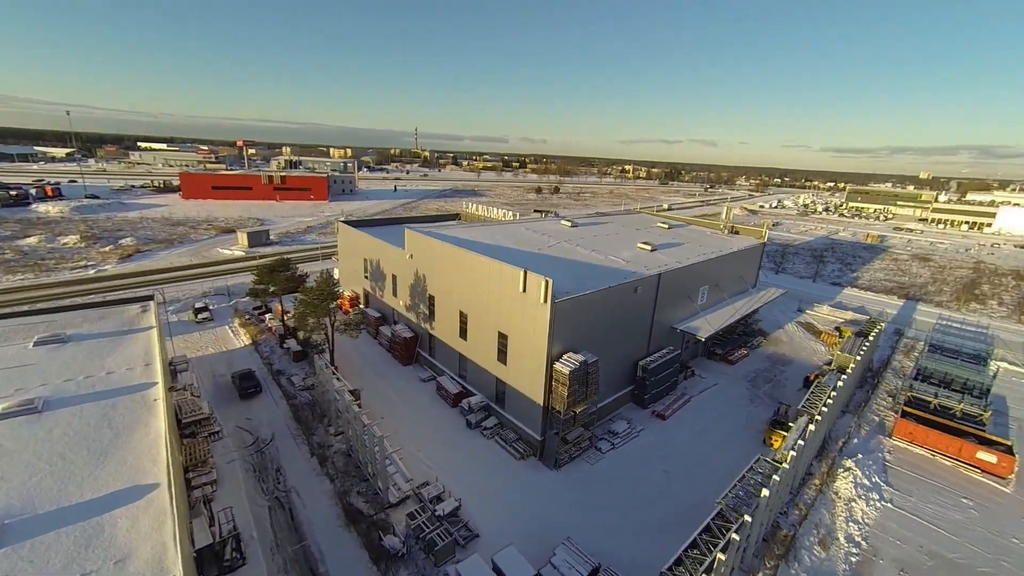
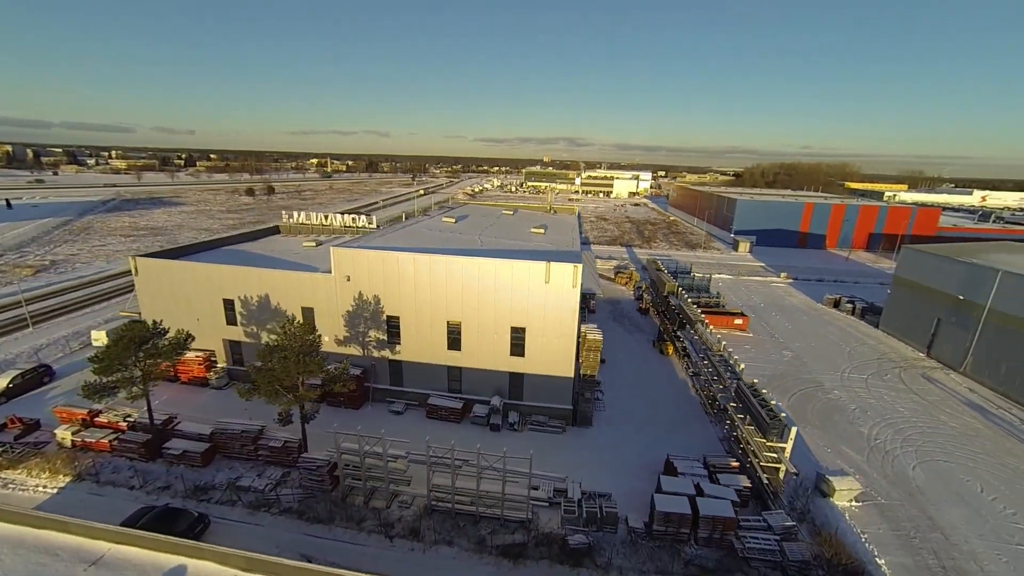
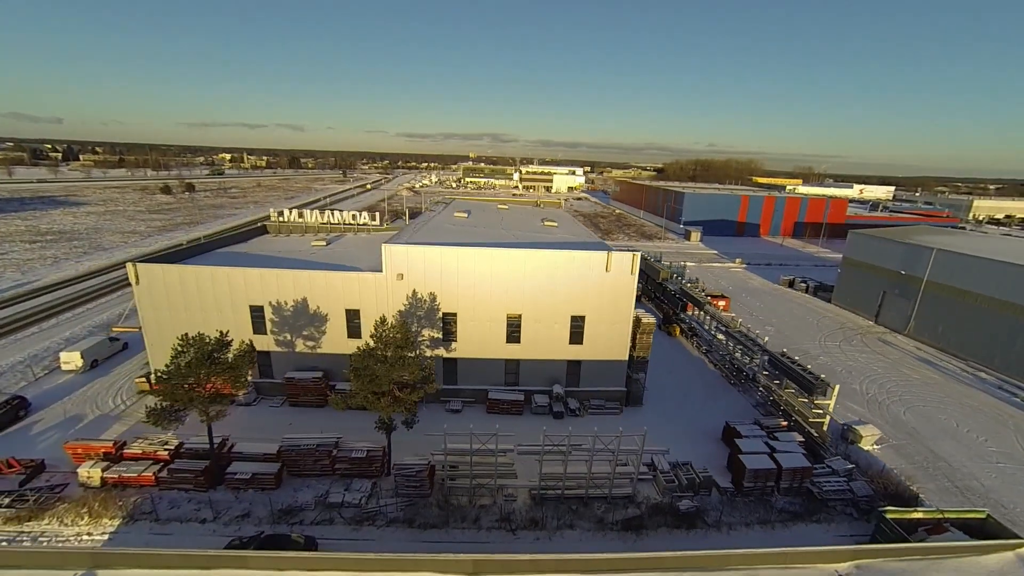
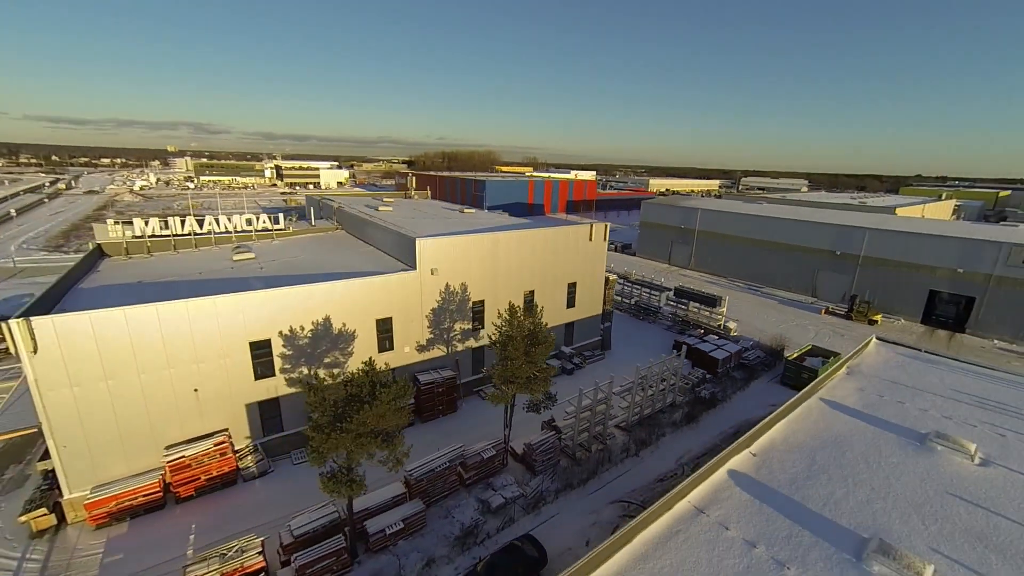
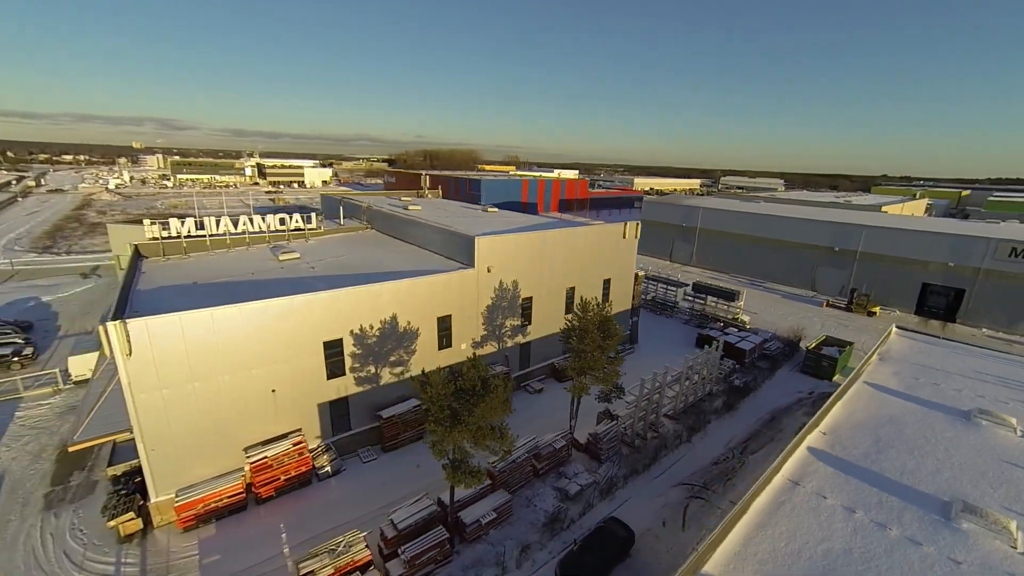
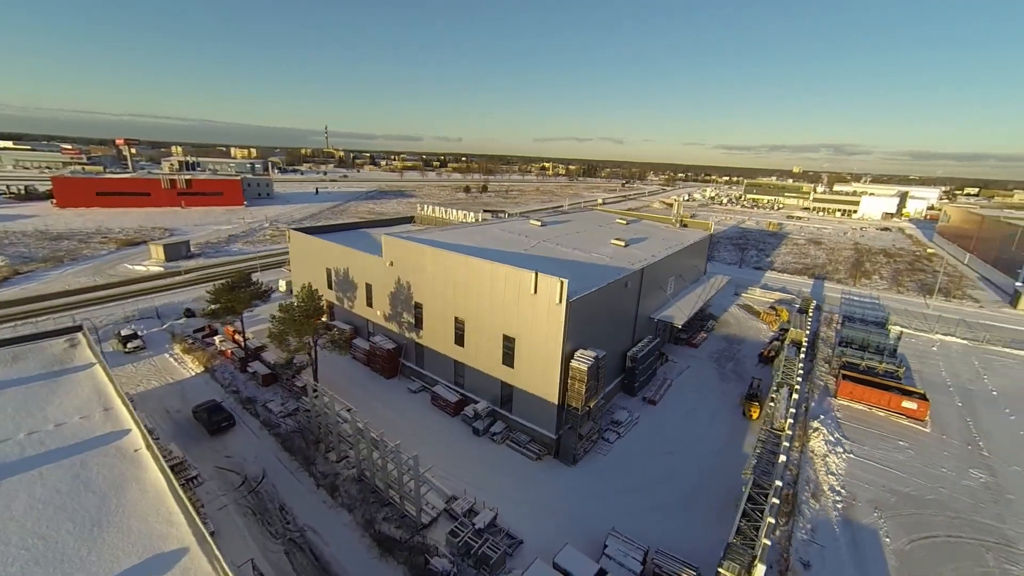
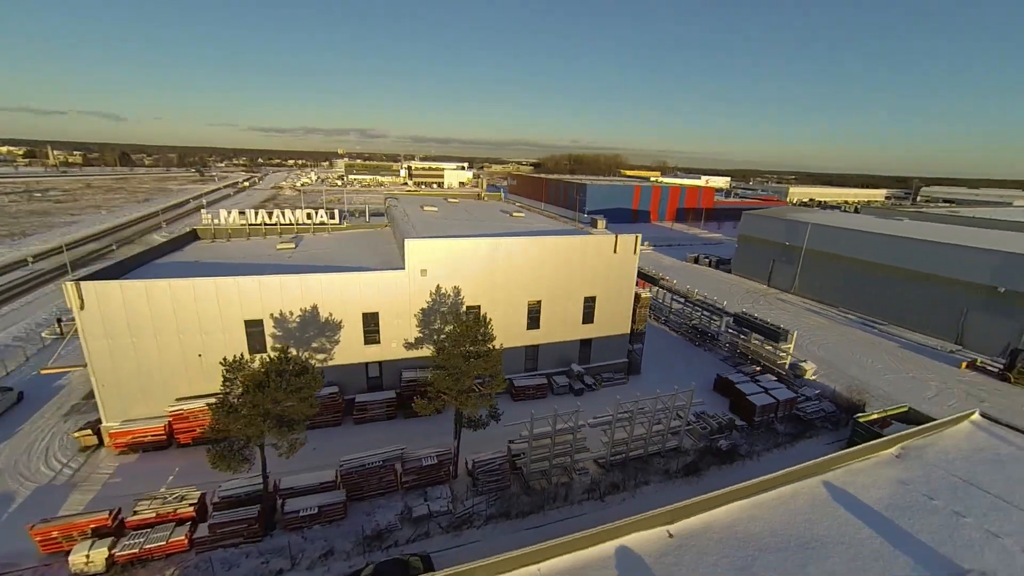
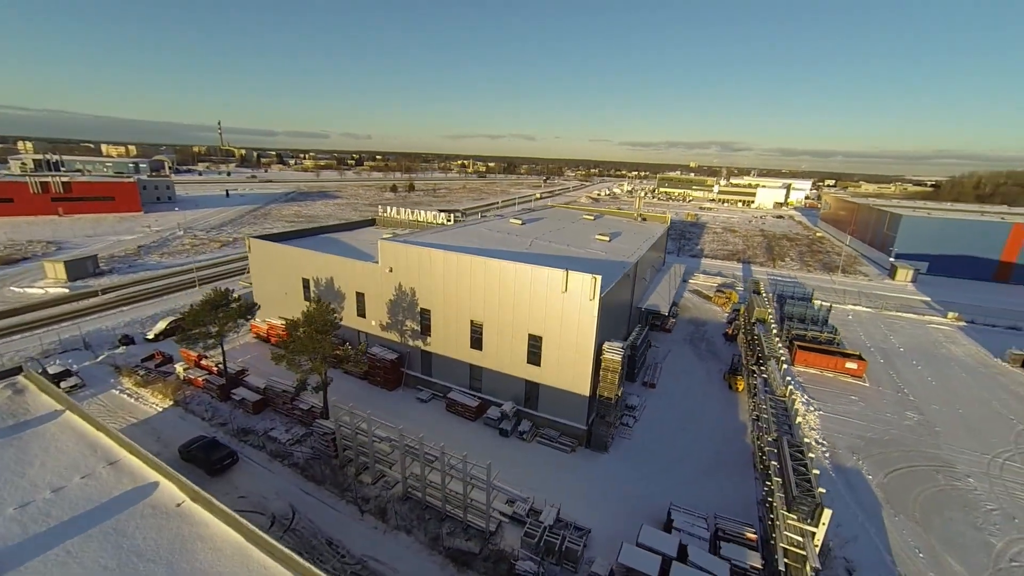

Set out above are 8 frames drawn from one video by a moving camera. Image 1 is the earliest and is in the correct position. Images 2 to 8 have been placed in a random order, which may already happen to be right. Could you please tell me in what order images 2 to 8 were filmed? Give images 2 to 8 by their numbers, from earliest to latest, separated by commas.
6, 8, 2, 3, 7, 4, 5
